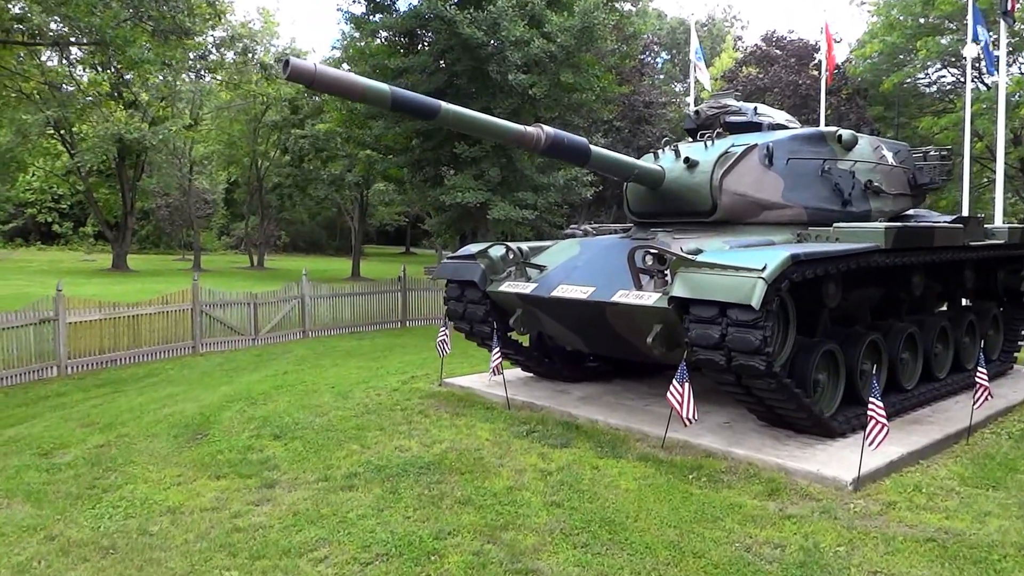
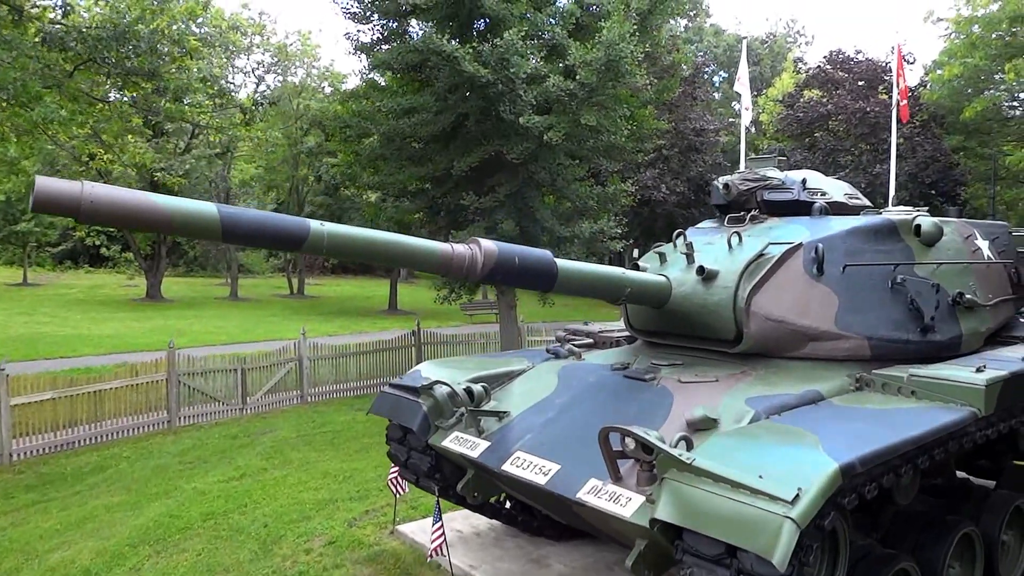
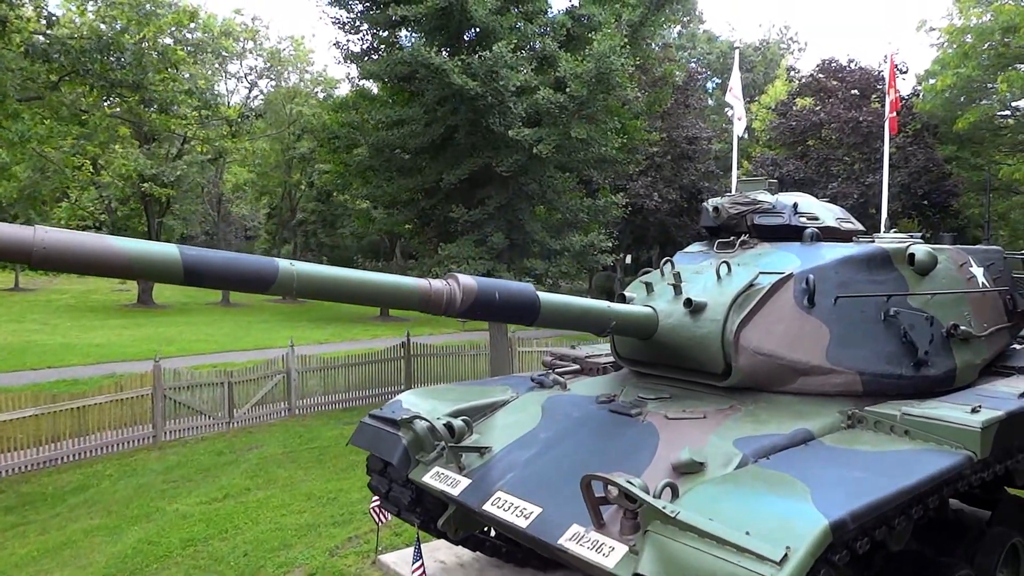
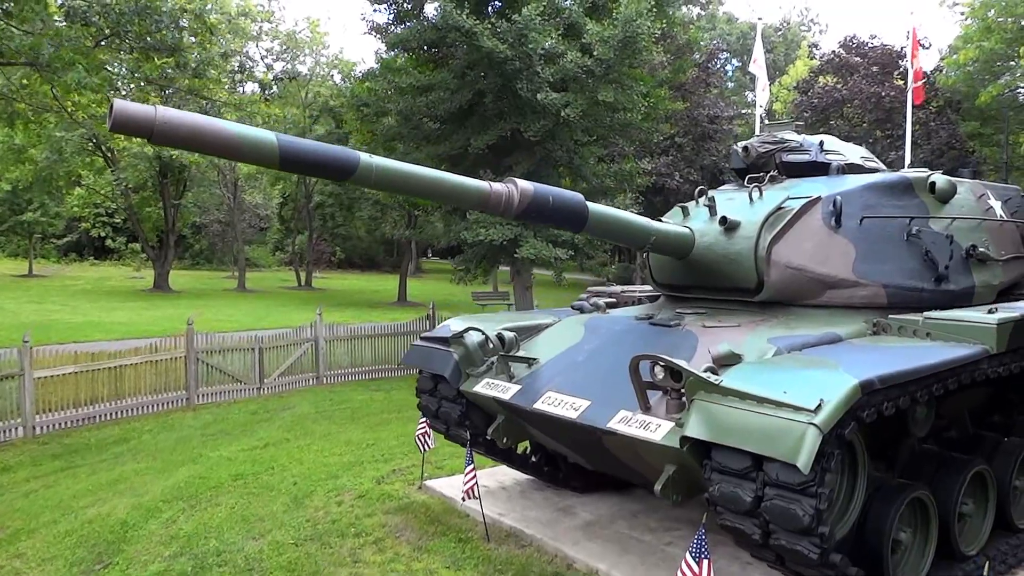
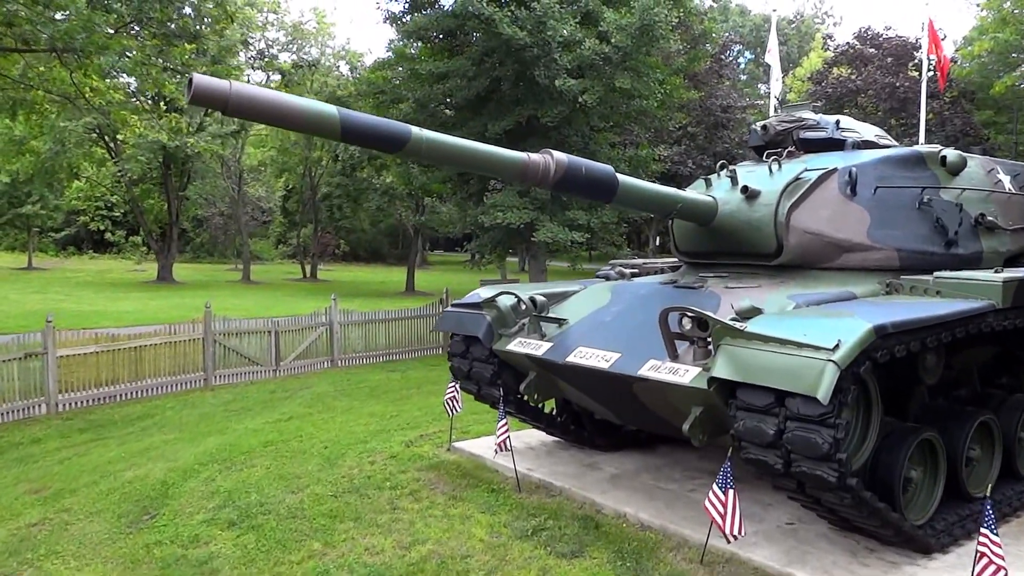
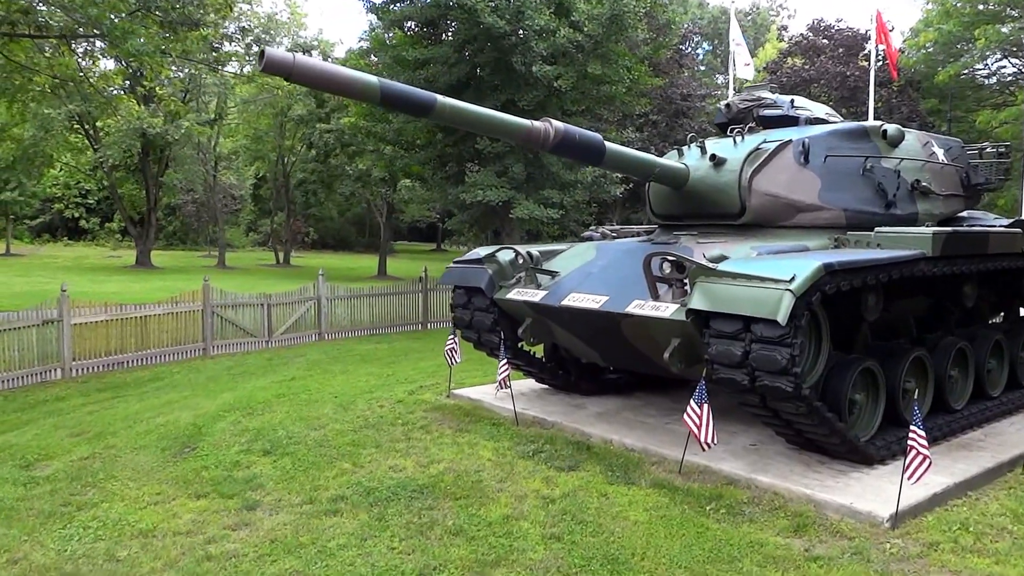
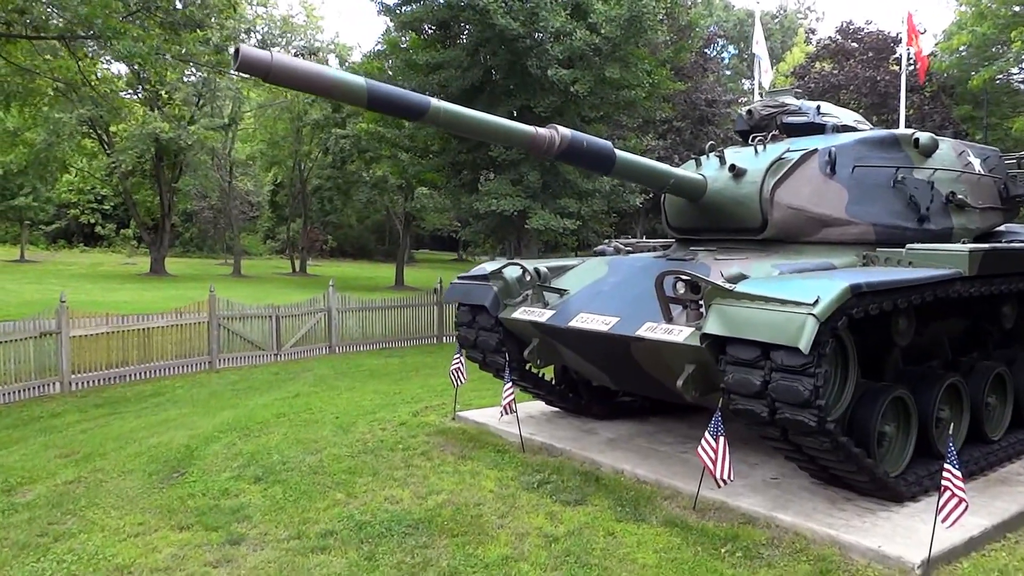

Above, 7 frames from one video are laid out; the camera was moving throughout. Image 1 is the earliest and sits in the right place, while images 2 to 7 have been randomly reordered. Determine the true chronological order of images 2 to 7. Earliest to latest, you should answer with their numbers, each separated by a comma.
6, 7, 5, 4, 2, 3
